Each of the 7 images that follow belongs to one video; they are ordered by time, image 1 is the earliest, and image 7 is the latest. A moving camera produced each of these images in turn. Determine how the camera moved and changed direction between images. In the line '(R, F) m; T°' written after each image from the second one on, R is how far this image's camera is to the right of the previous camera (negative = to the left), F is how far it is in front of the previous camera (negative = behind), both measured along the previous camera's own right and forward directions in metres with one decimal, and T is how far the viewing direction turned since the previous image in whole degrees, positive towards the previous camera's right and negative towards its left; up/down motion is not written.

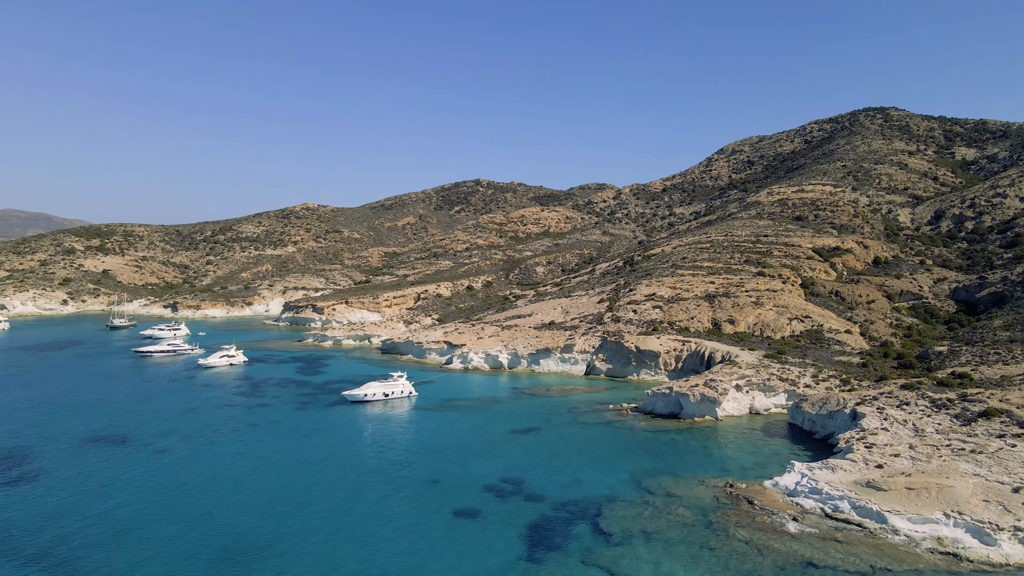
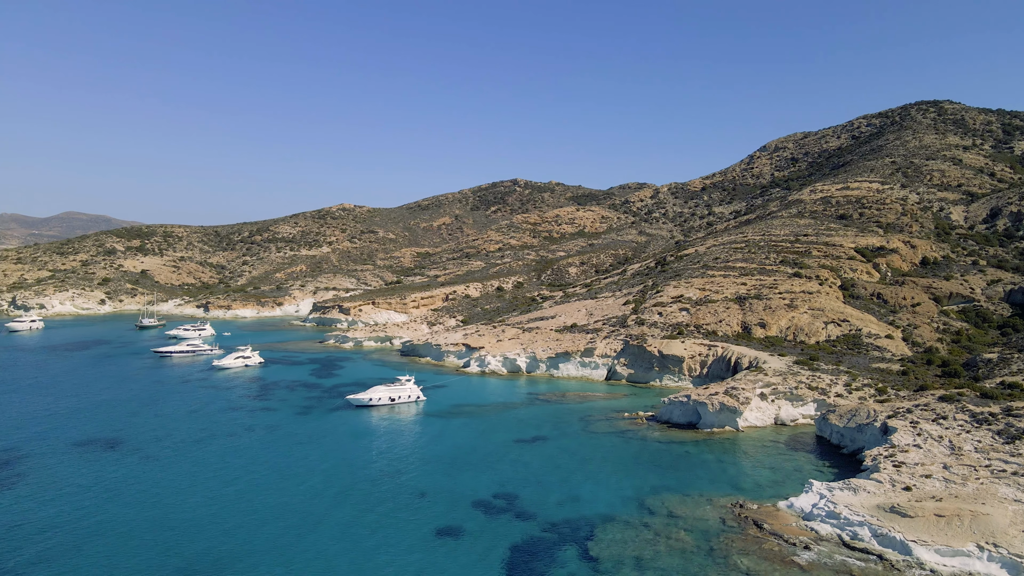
(+1.5, +1.2) m; -3°
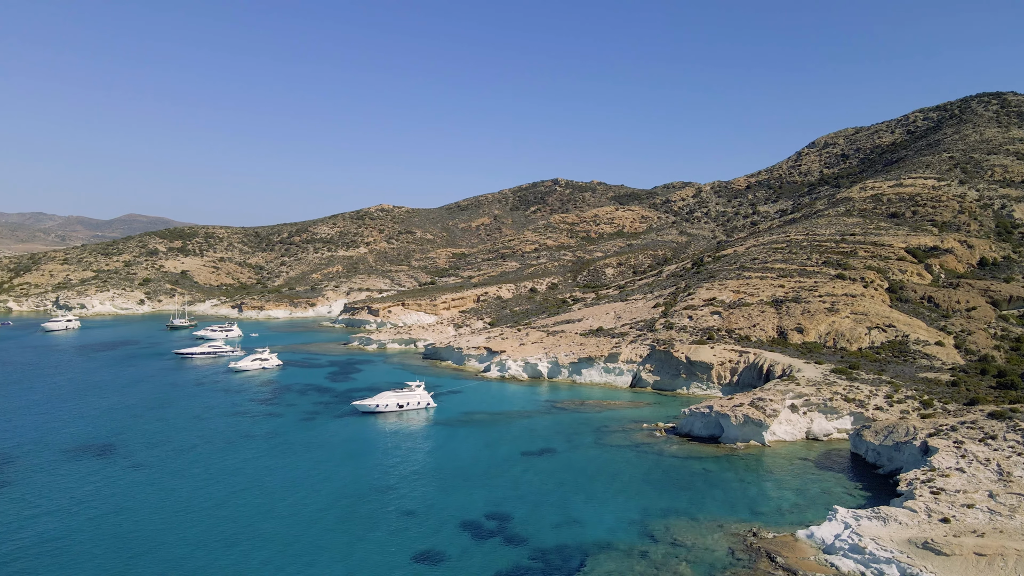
(+1.5, +1.4) m; -4°
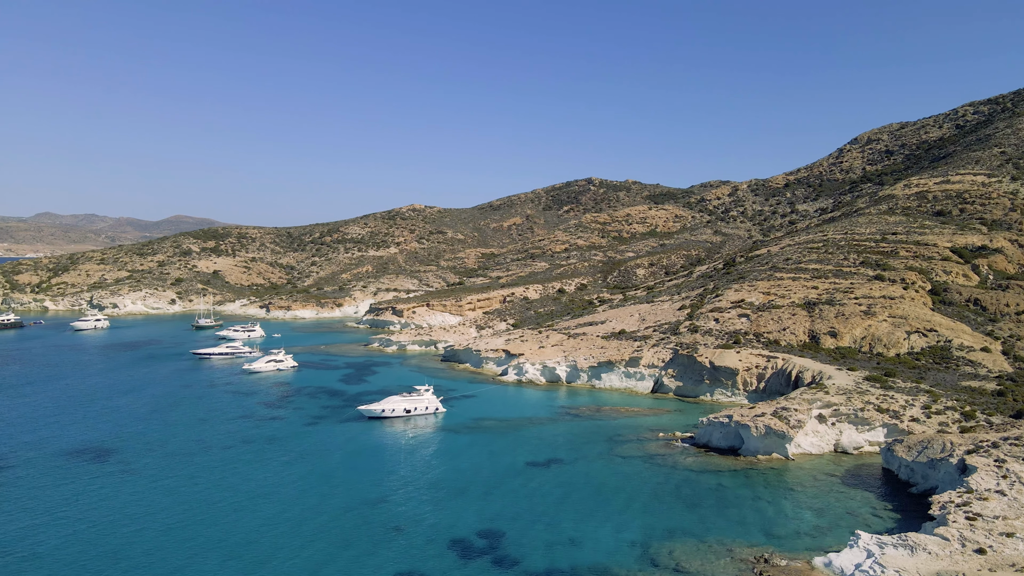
(+1.2, +1.1) m; -3°
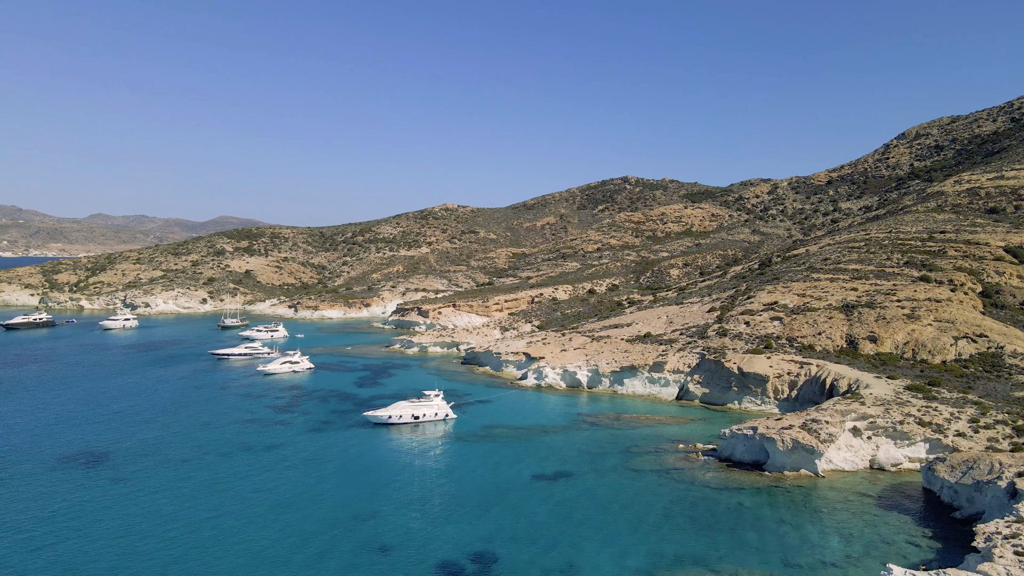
(+1.1, +1.4) m; -3°
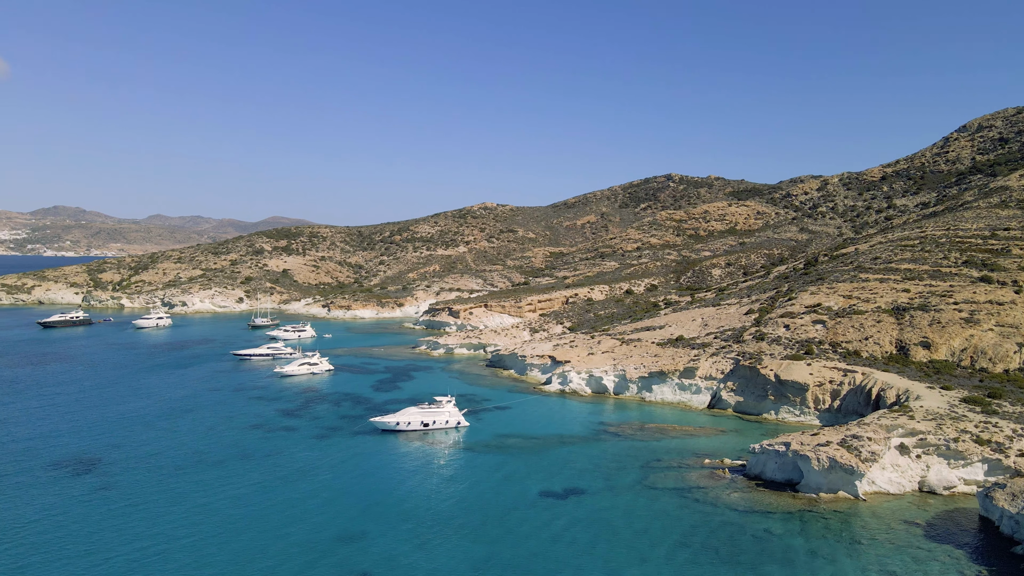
(+1.3, +1.7) m; -4°
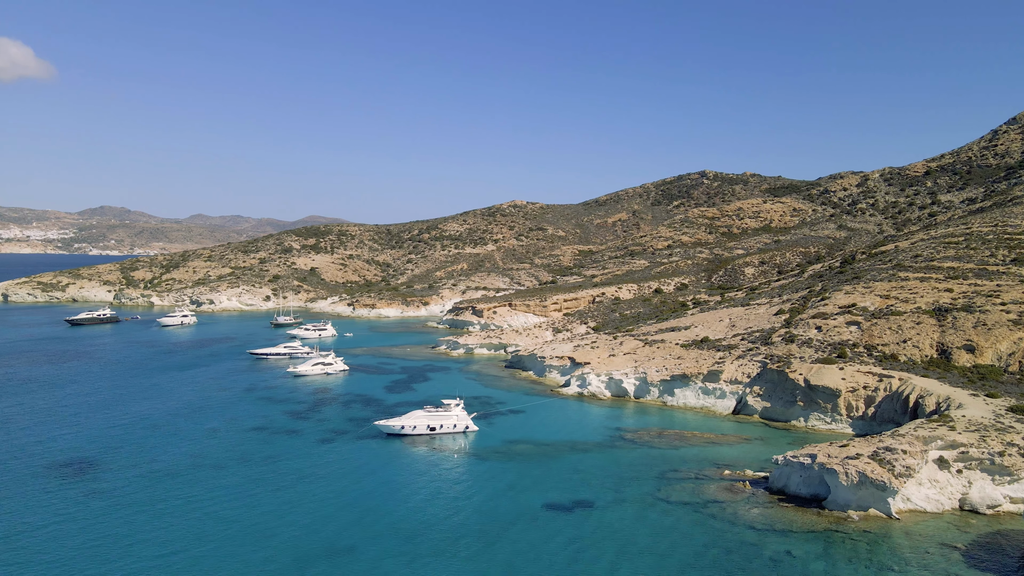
(+1.0, +1.2) m; -3°
